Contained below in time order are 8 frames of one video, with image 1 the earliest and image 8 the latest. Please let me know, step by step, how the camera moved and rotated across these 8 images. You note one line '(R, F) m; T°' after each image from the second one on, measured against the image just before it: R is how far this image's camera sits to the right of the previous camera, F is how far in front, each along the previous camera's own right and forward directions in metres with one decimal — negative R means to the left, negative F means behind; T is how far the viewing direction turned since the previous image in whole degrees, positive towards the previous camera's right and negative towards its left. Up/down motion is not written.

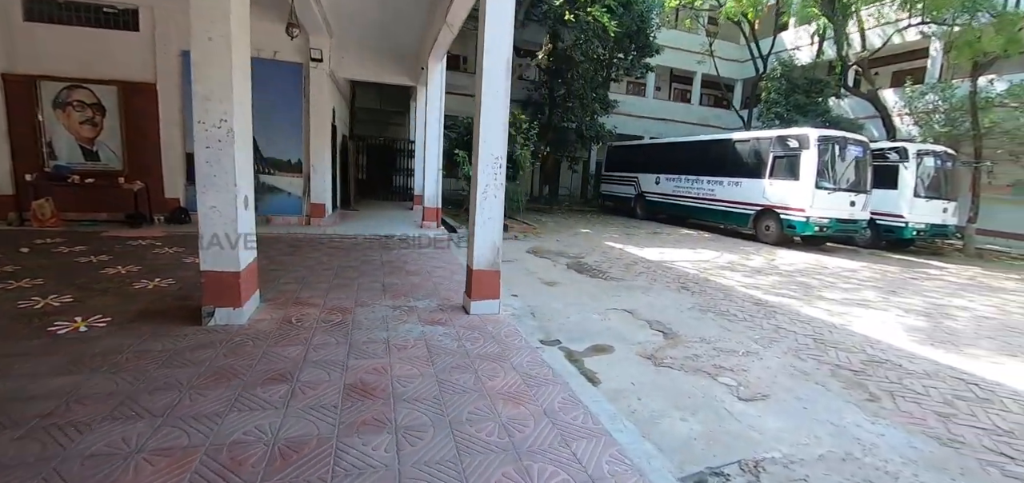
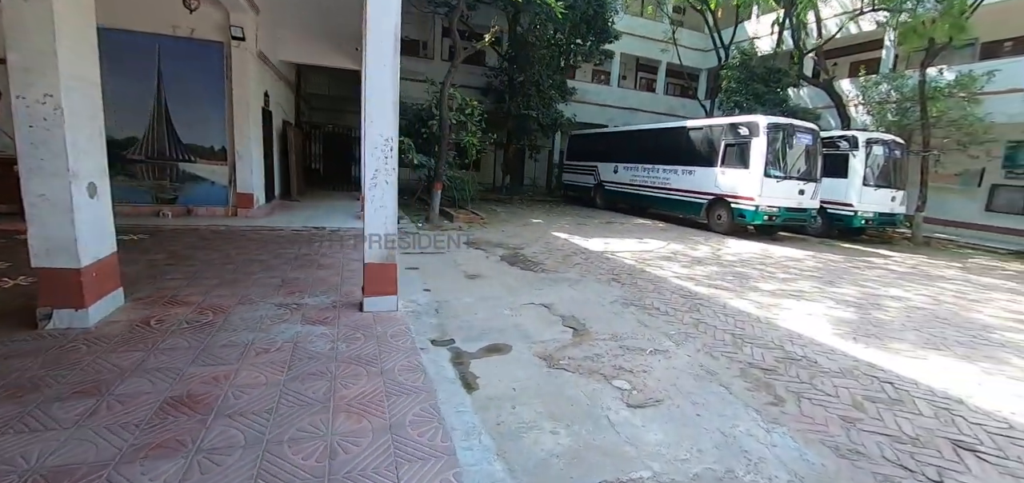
(+0.9, +0.5) m; +2°
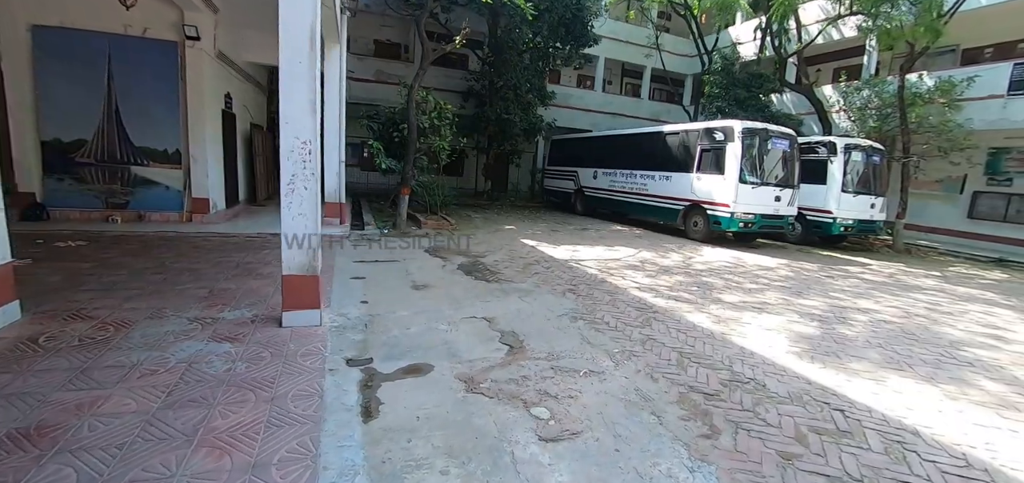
(+0.6, +0.3) m; +1°
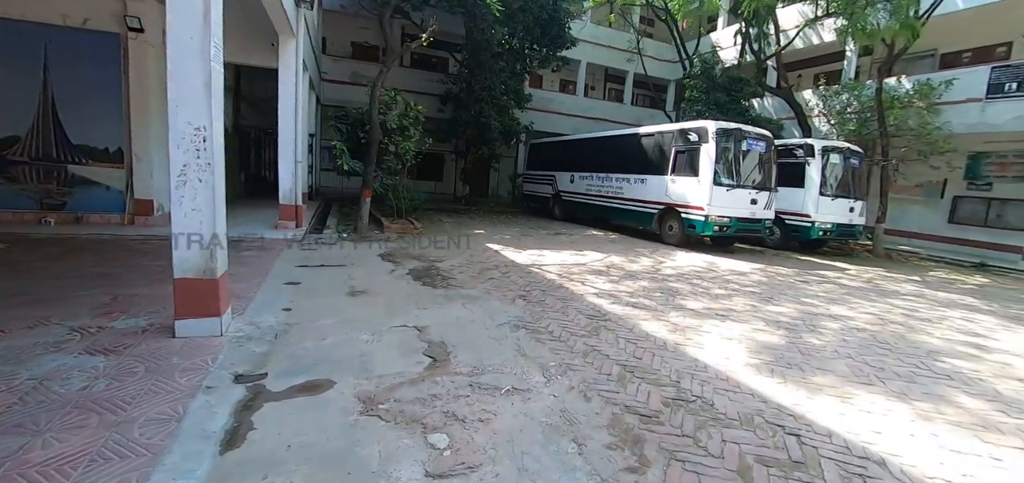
(+0.6, +0.5) m; +1°
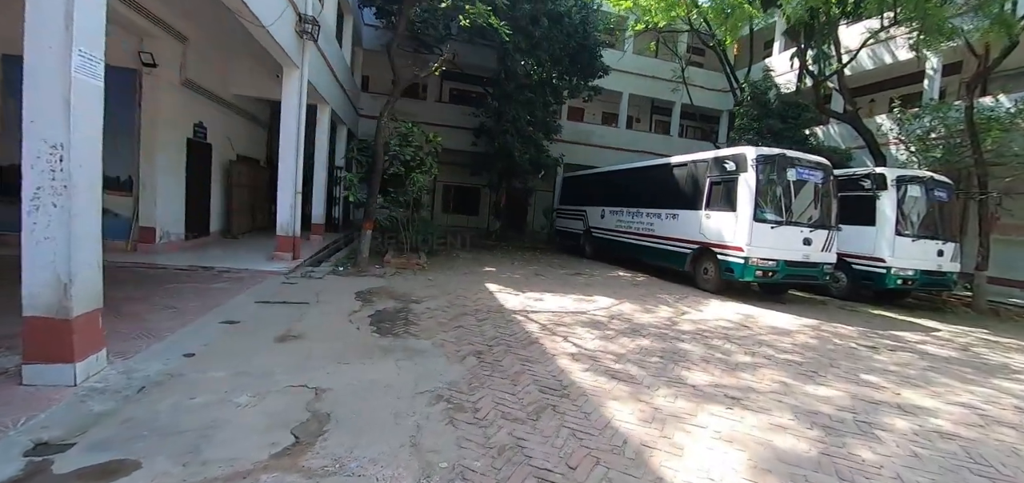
(+1.0, +1.0) m; -8°
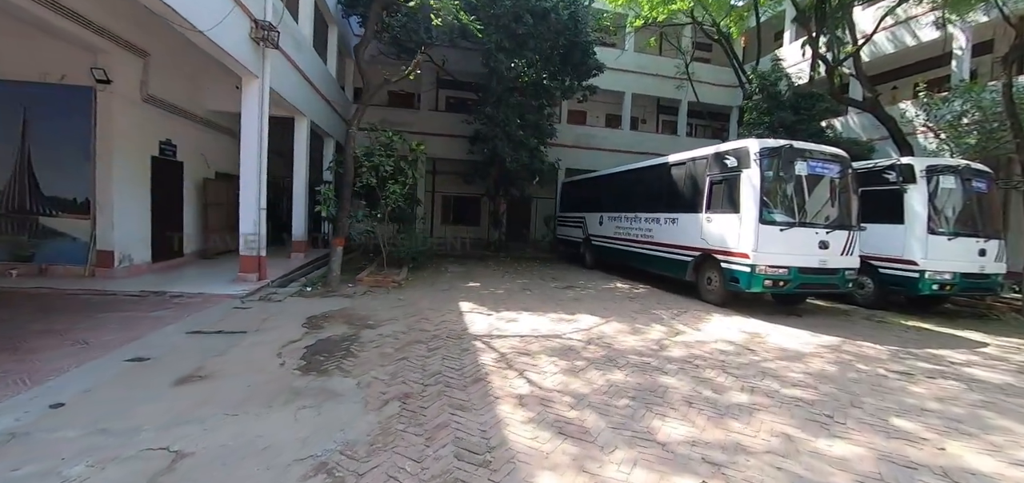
(+0.7, +0.8) m; -2°
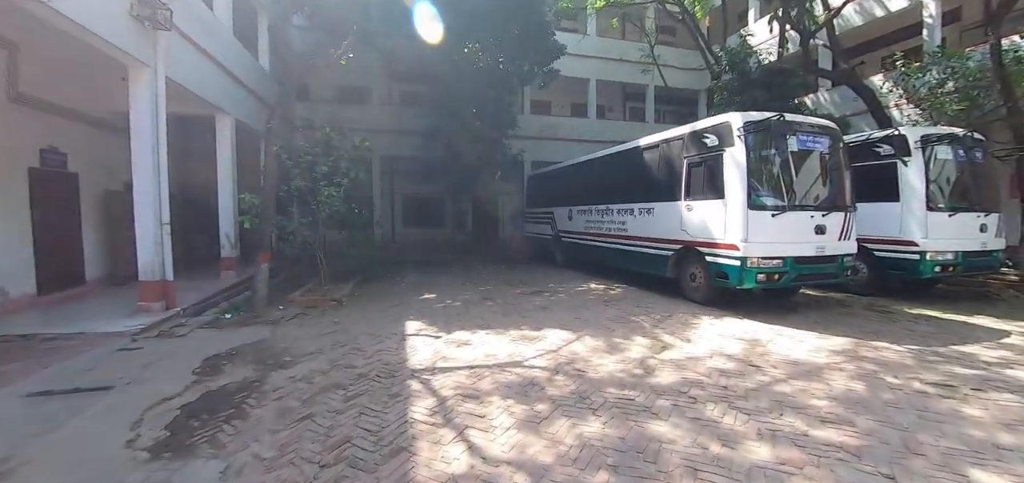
(+0.4, +1.1) m; +3°
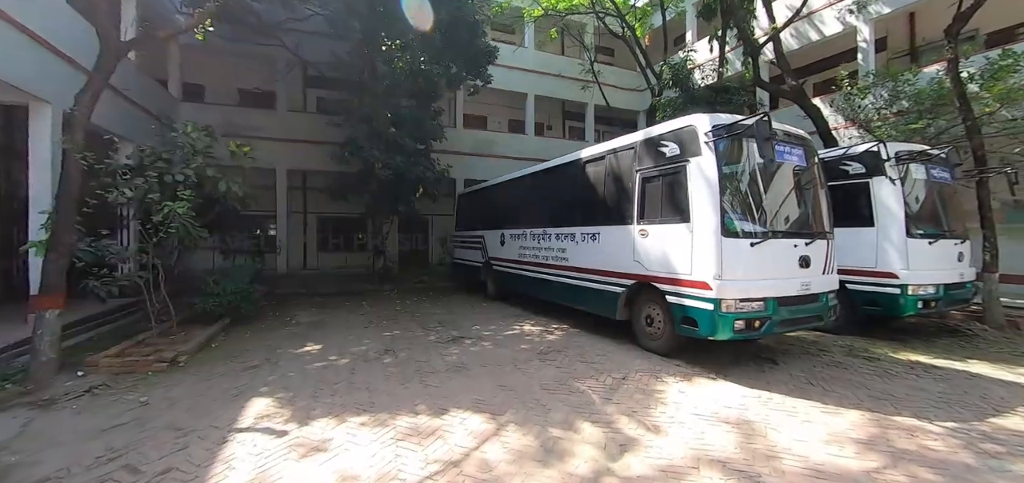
(+0.5, +1.6) m; +8°
